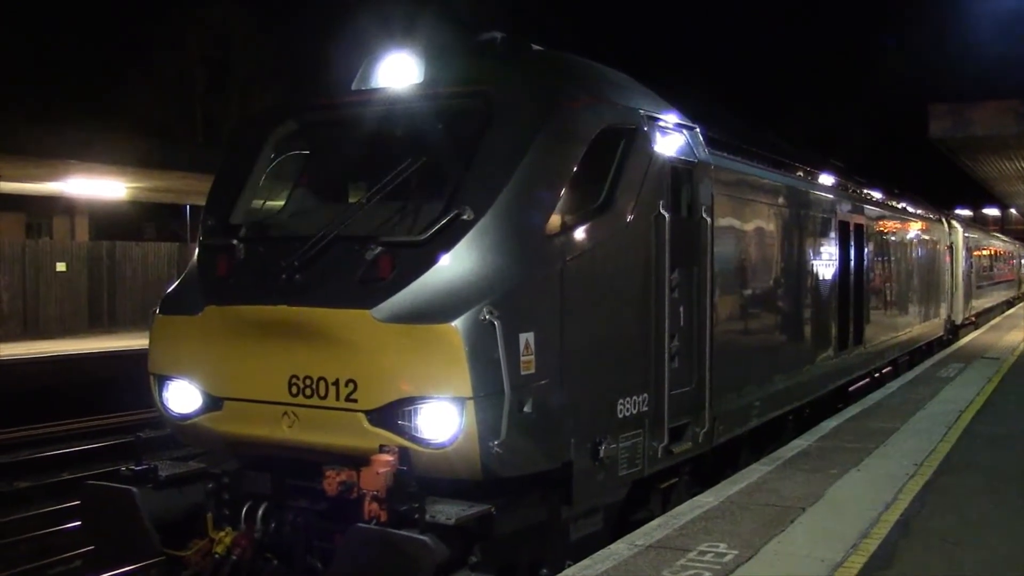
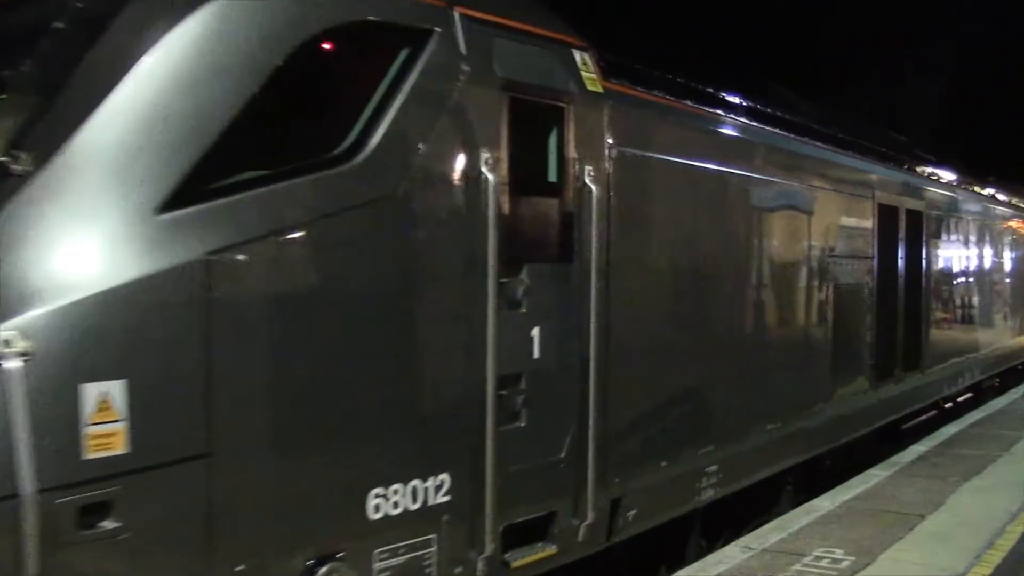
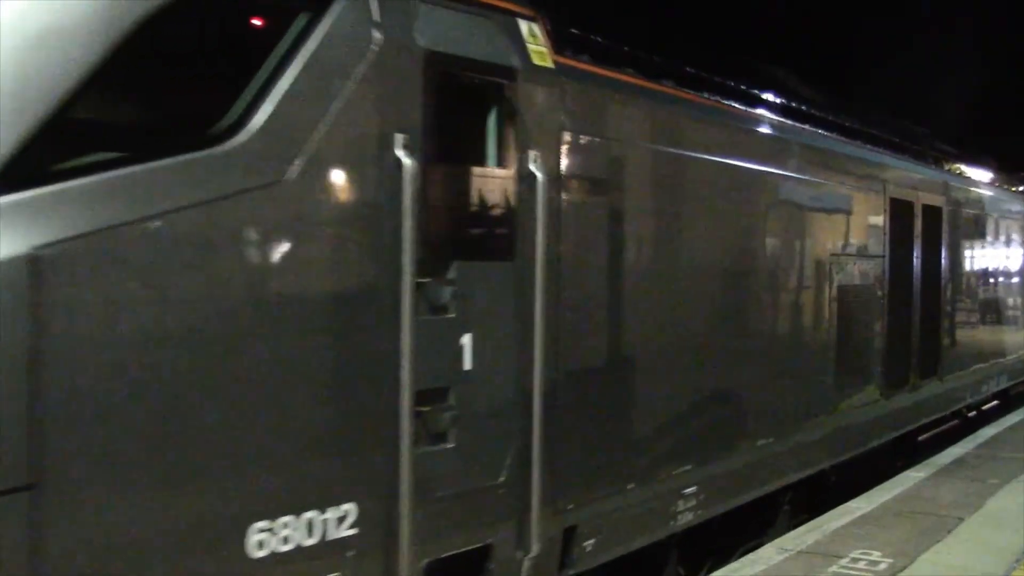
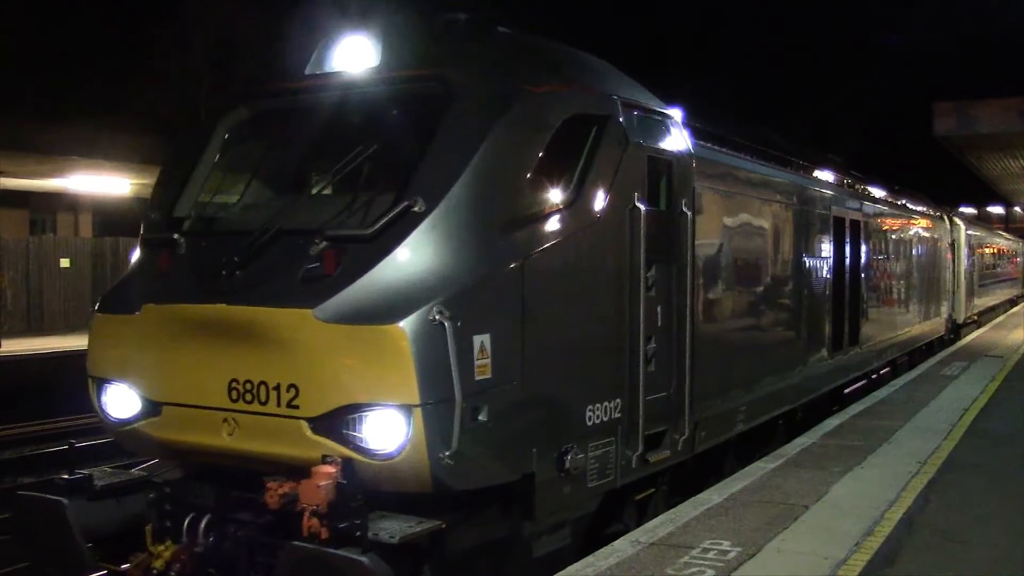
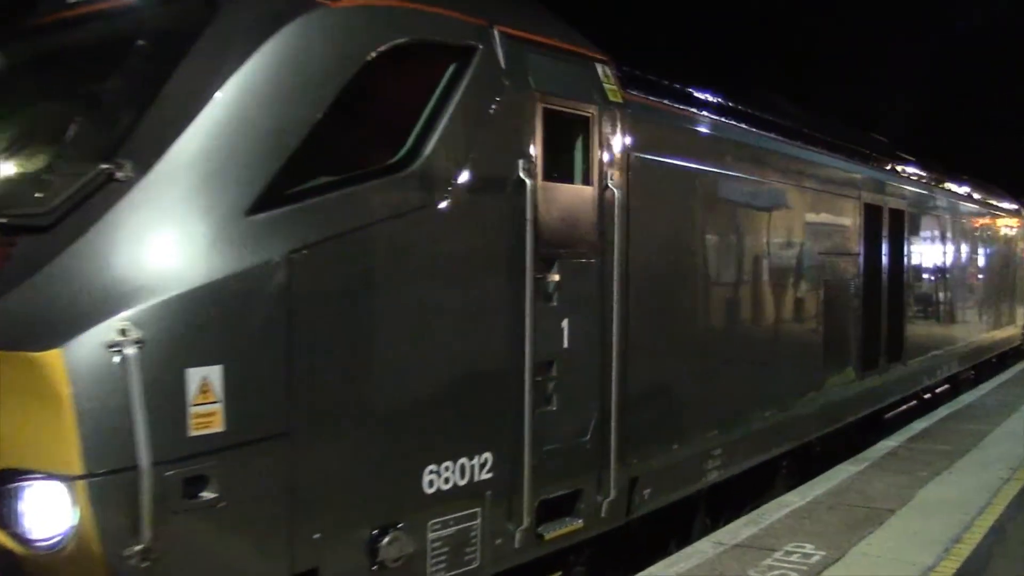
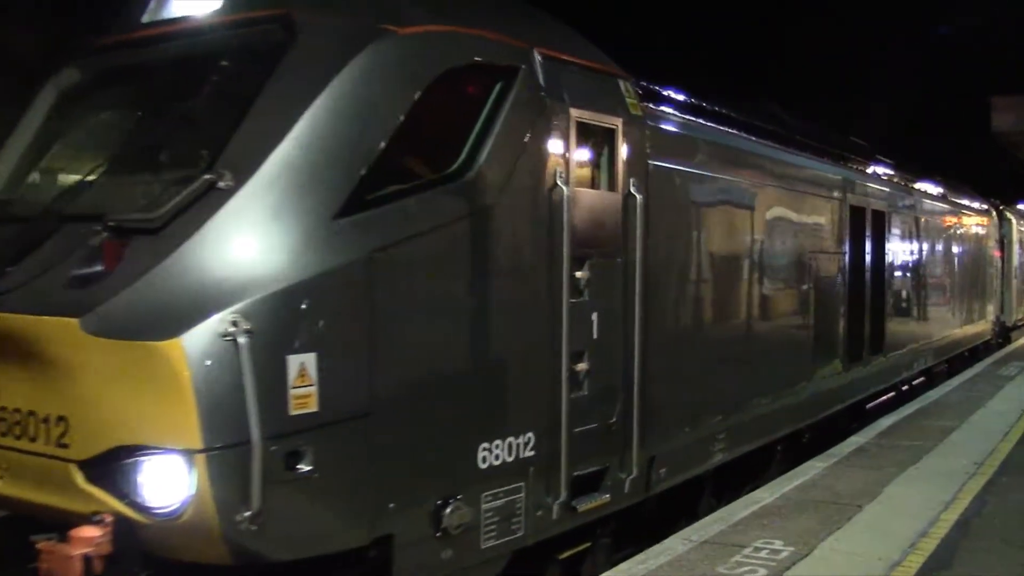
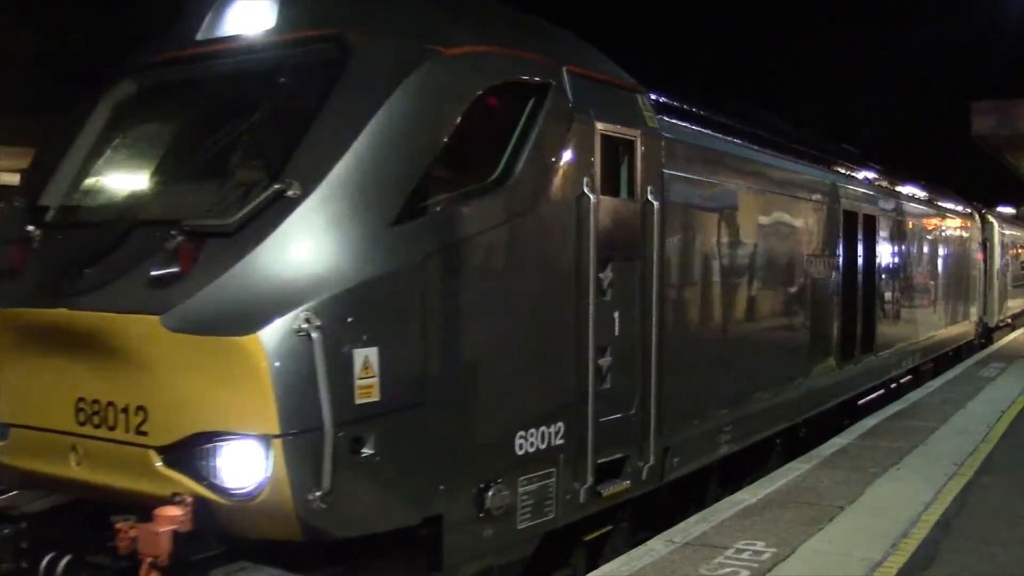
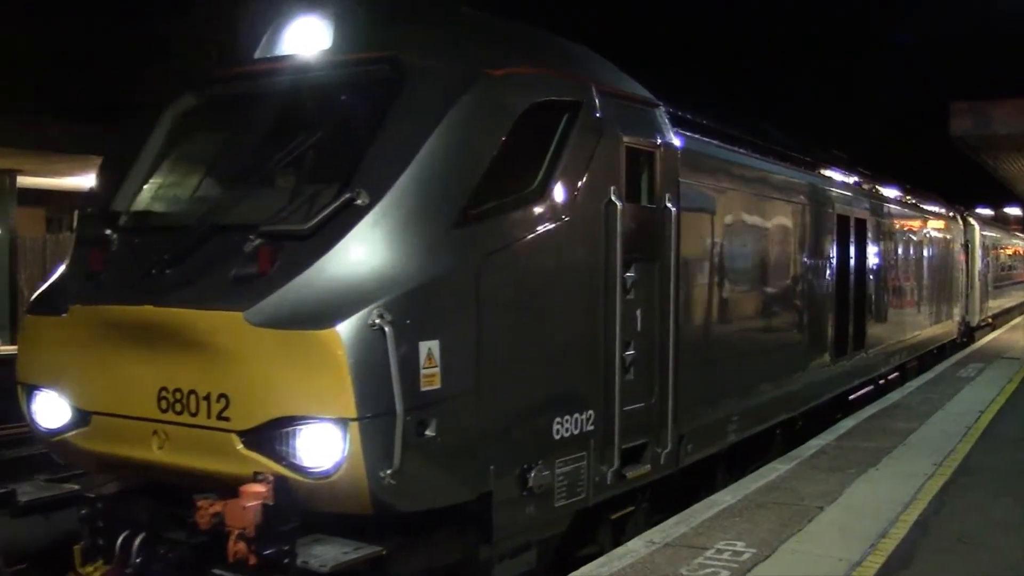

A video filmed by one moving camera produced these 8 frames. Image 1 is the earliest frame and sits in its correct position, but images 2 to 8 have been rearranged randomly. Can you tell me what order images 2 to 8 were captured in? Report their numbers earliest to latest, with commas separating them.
4, 8, 7, 6, 5, 2, 3
